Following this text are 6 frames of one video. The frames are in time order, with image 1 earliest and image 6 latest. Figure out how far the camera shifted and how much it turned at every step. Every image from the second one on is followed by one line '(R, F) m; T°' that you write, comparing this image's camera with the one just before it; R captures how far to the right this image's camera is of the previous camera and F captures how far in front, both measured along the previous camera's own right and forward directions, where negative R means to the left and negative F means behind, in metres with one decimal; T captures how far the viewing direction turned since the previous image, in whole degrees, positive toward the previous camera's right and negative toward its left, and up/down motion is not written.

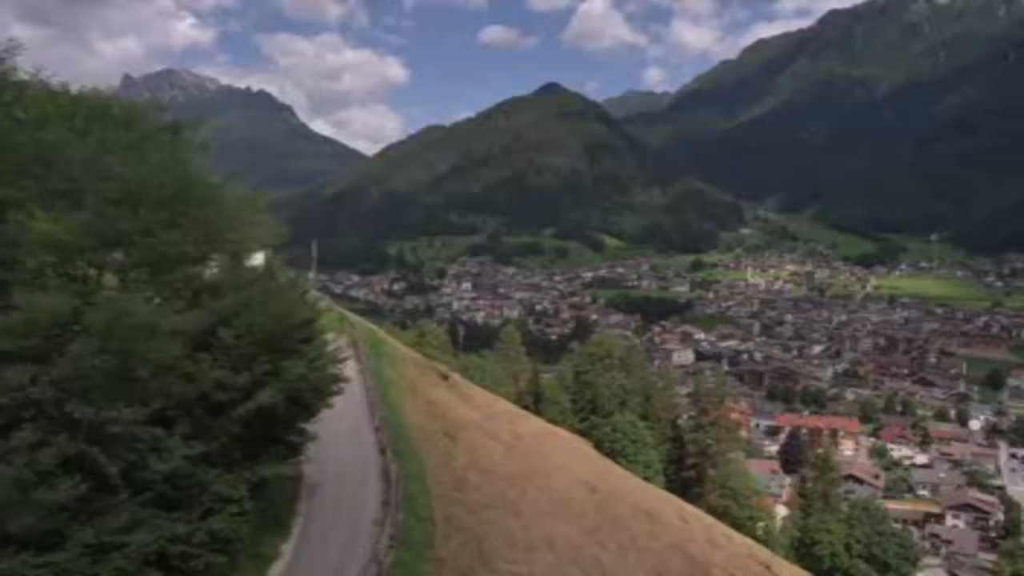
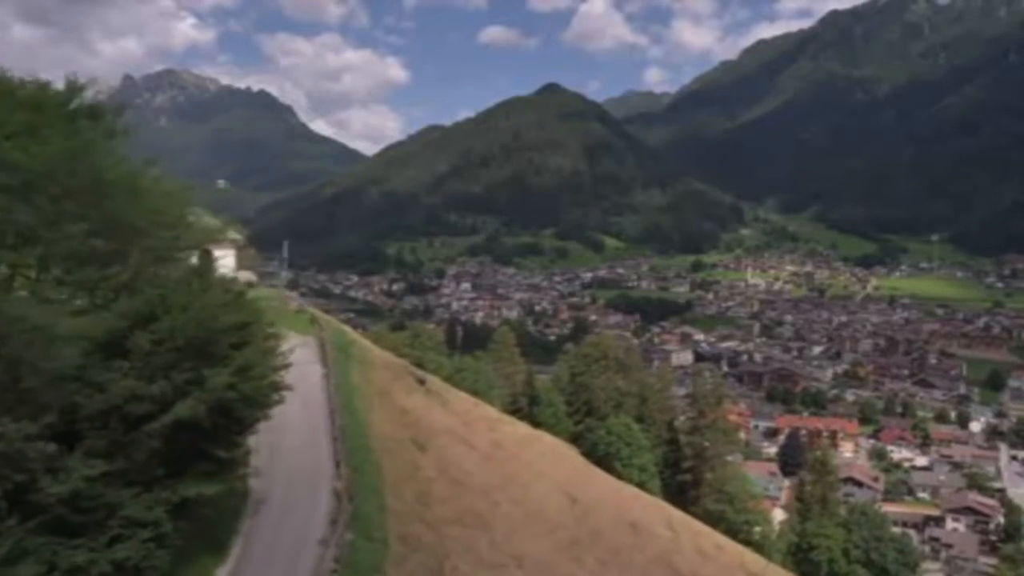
(+0.6, +1.3) m; 0°
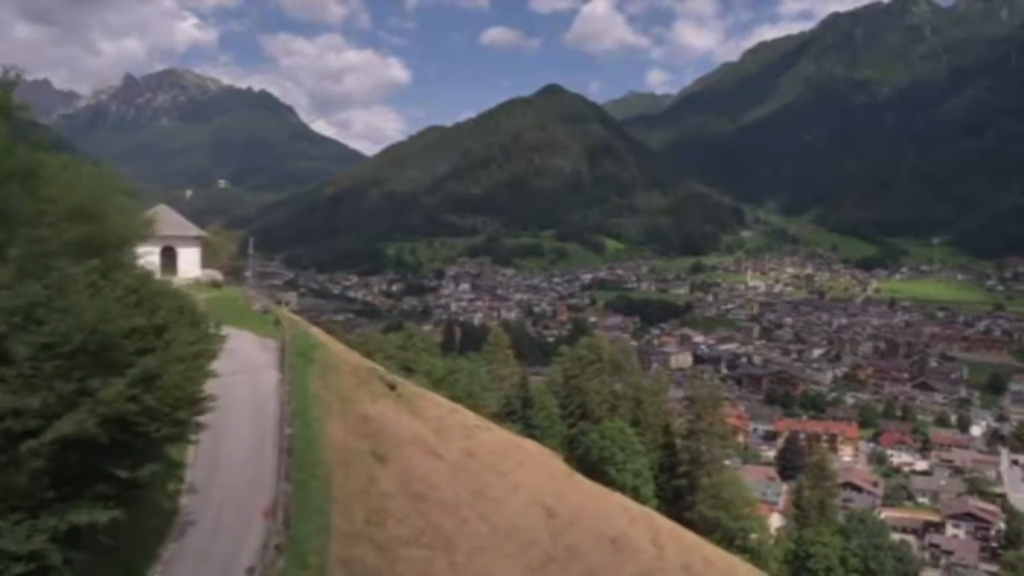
(+0.7, +1.5) m; 0°
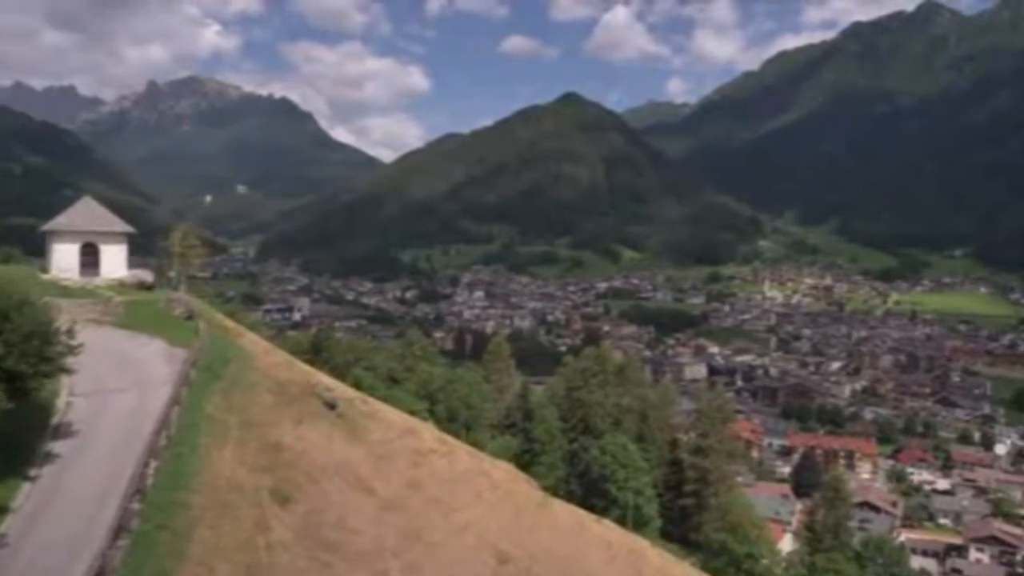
(+1.5, +3.9) m; -1°
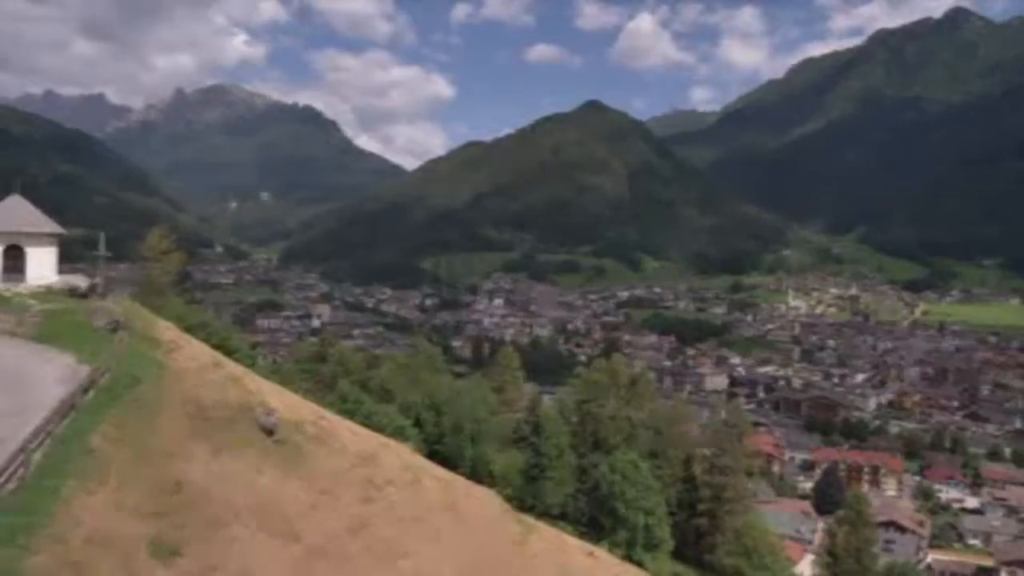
(+1.3, +3.2) m; -1°
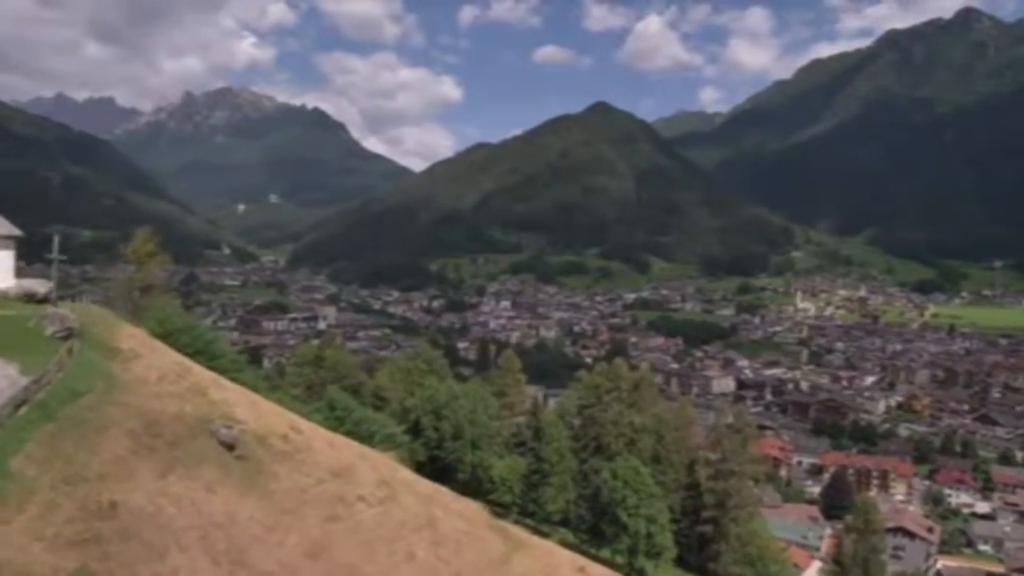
(+0.6, +1.4) m; 0°
